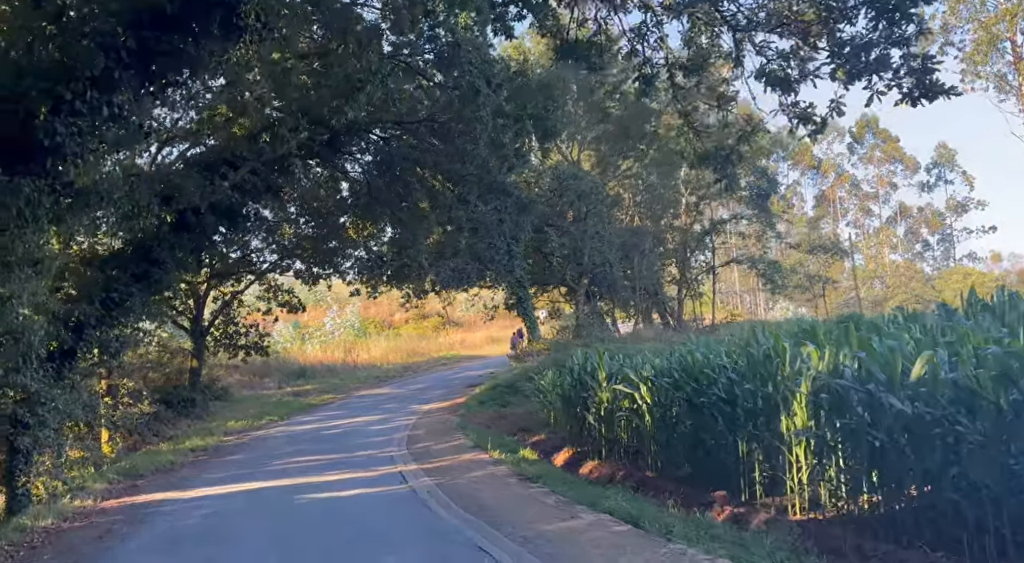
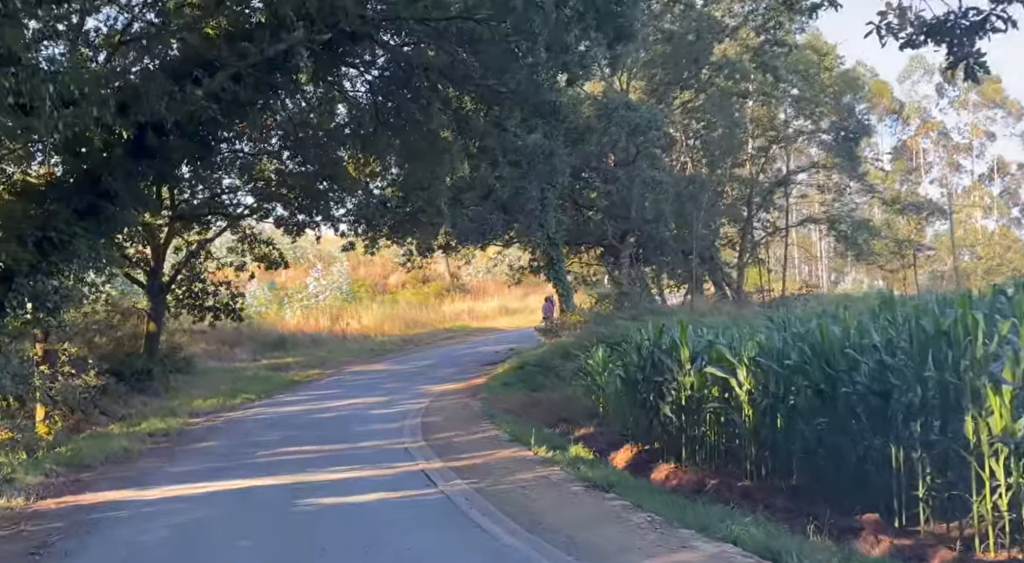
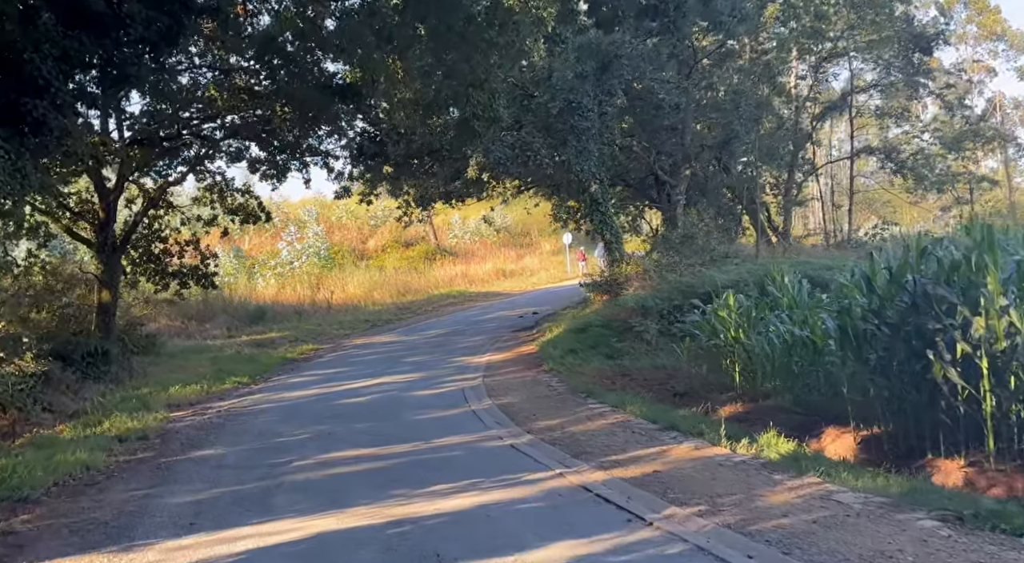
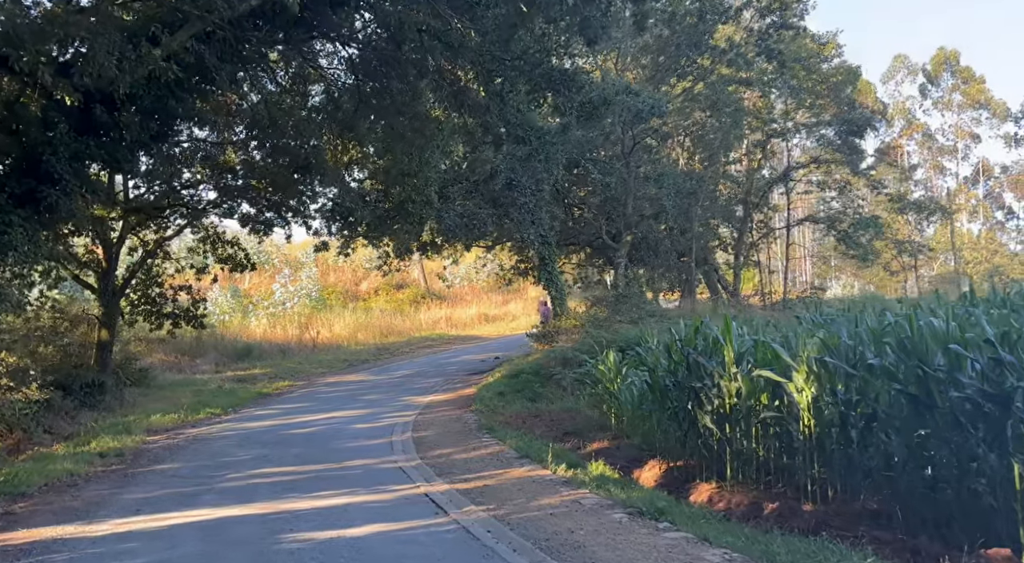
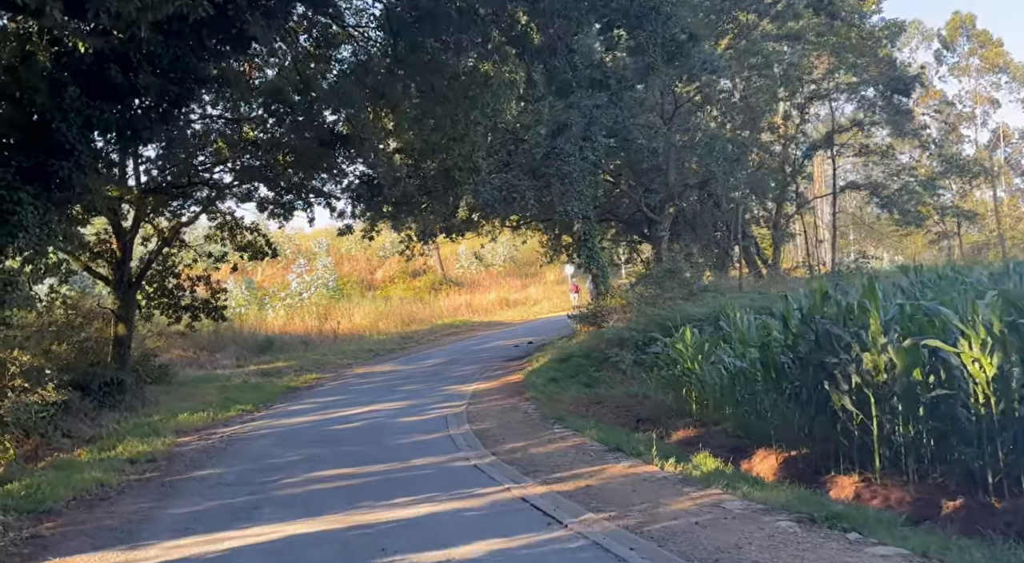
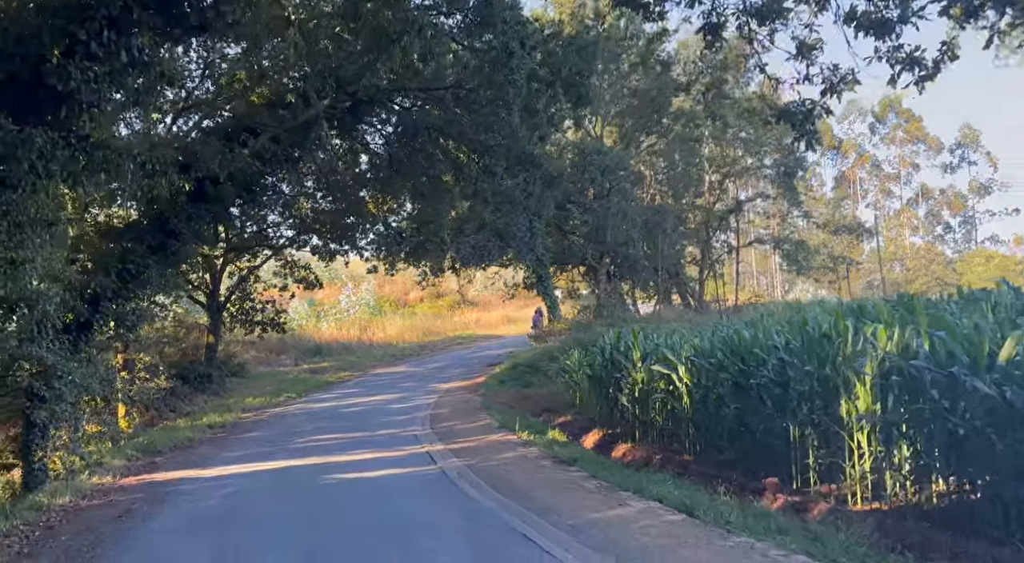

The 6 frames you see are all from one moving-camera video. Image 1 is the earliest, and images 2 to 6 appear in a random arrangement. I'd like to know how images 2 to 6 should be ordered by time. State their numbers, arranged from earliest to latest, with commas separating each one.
6, 2, 4, 5, 3
